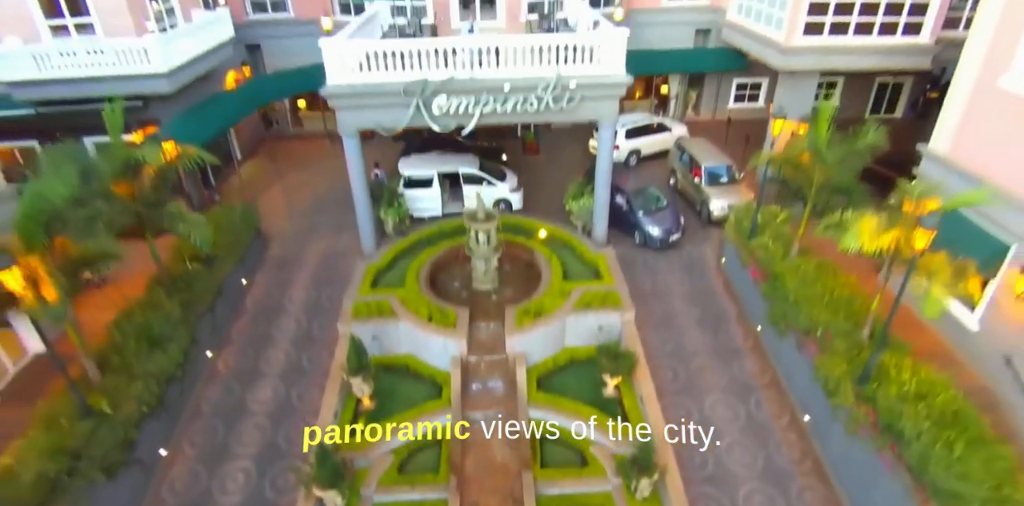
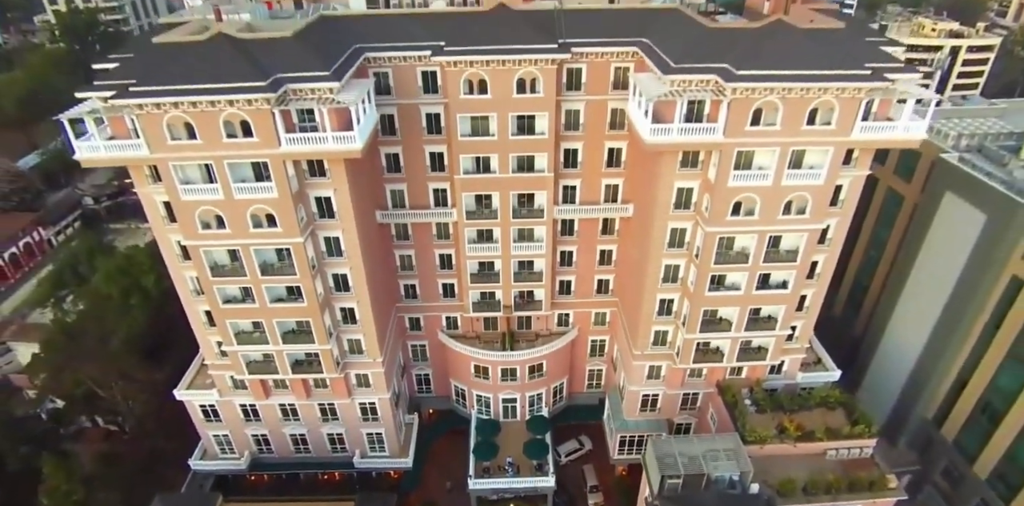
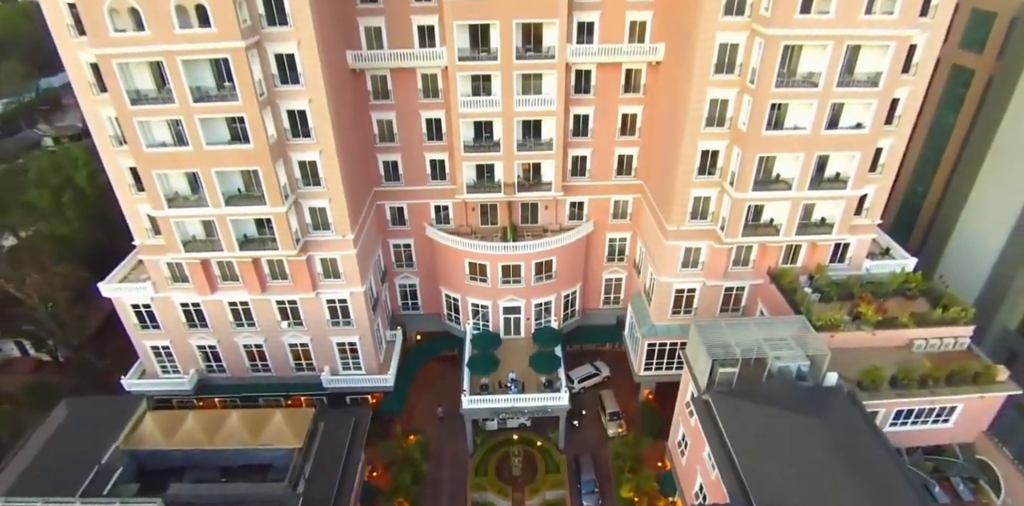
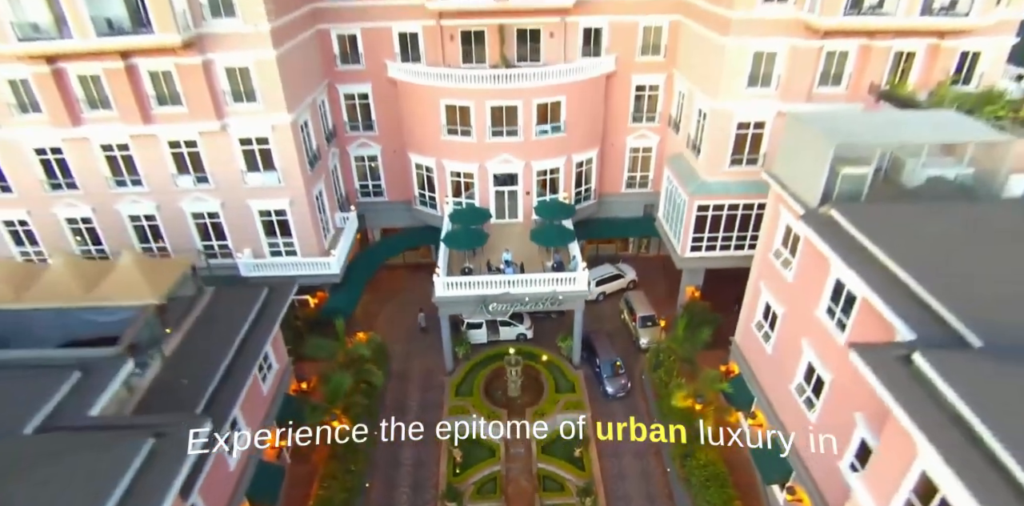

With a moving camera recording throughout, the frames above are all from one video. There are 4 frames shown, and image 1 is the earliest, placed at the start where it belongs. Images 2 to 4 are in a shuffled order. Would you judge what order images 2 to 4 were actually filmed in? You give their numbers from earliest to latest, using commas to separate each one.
4, 3, 2
